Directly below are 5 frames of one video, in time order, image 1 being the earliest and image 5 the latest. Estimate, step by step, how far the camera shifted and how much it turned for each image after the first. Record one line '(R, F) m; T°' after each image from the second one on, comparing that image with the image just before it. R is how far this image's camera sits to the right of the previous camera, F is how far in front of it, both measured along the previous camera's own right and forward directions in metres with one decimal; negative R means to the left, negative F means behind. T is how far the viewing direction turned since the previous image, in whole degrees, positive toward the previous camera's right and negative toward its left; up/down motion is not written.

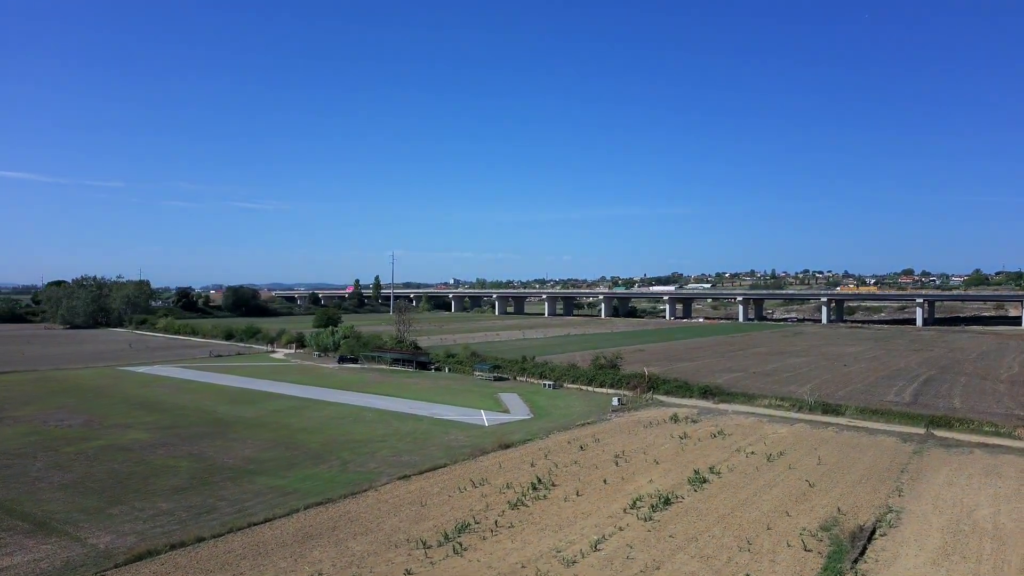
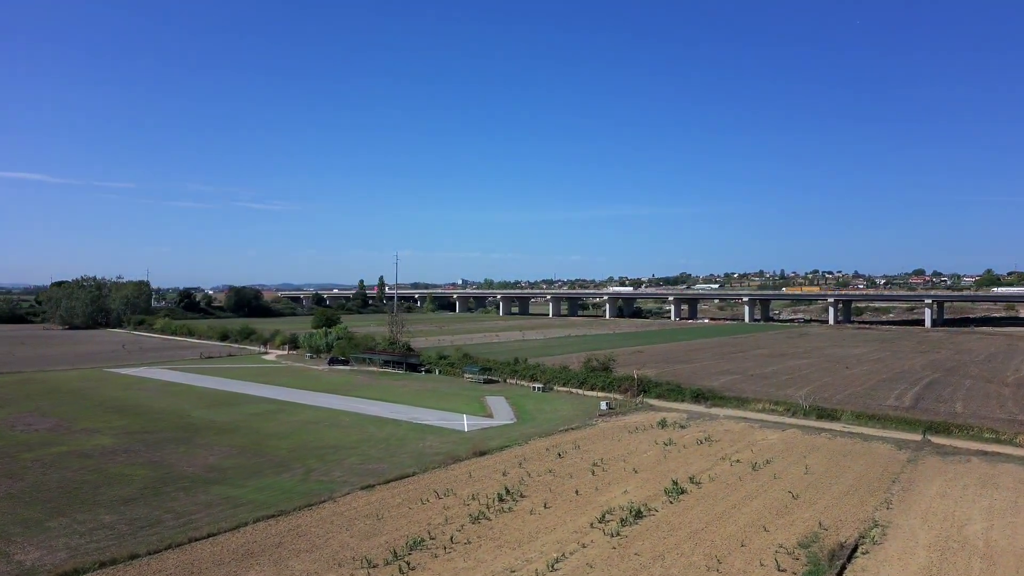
(+1.1, +0.8) m; 0°
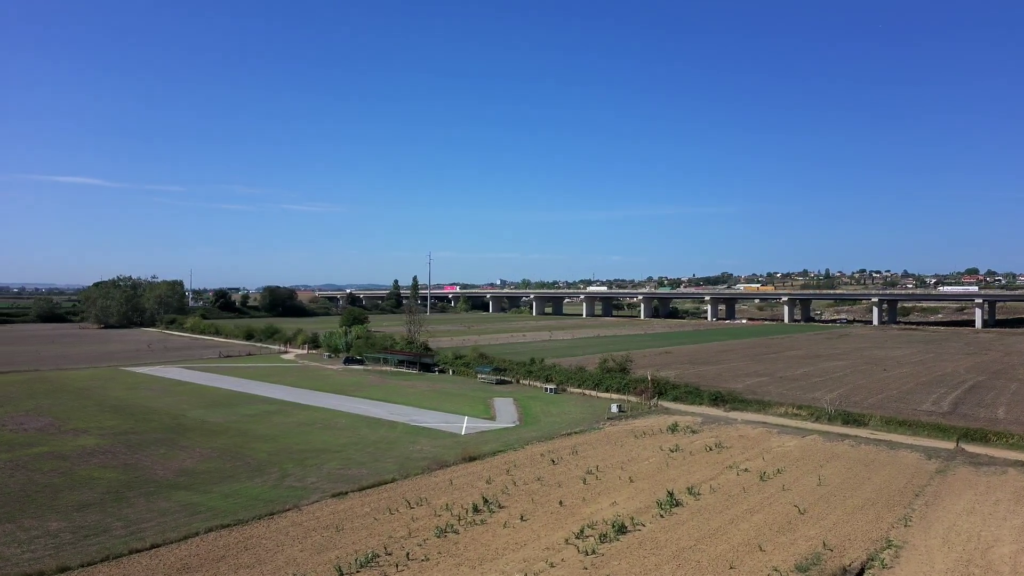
(+1.5, +1.2) m; -3°
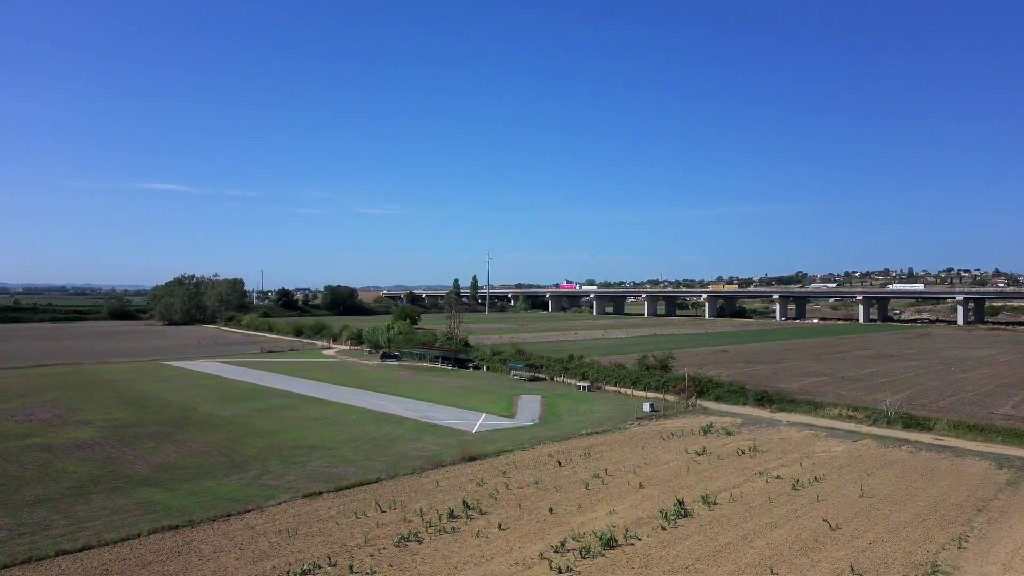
(+1.9, +1.9) m; -5°
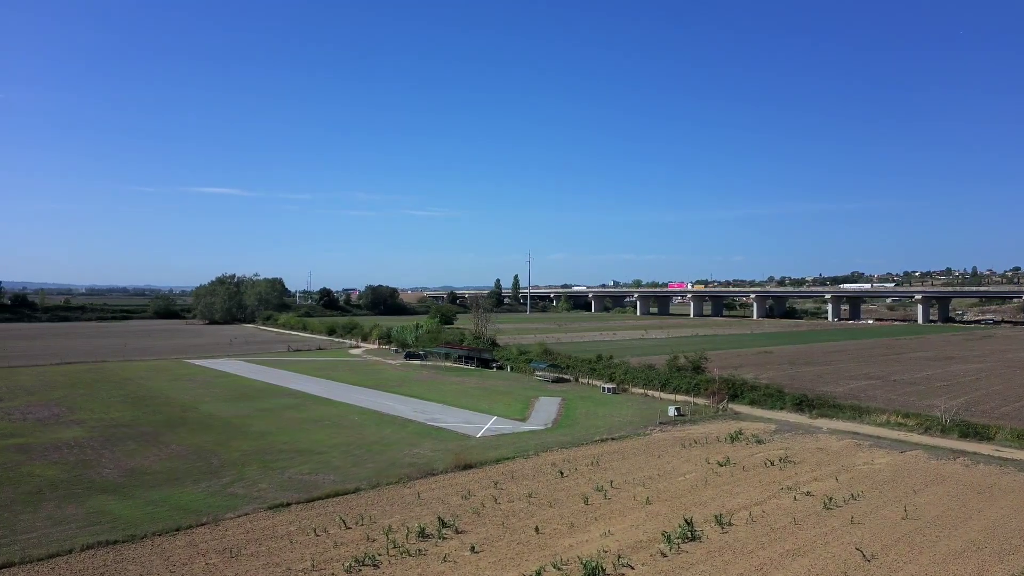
(+1.4, +1.8) m; -4°
